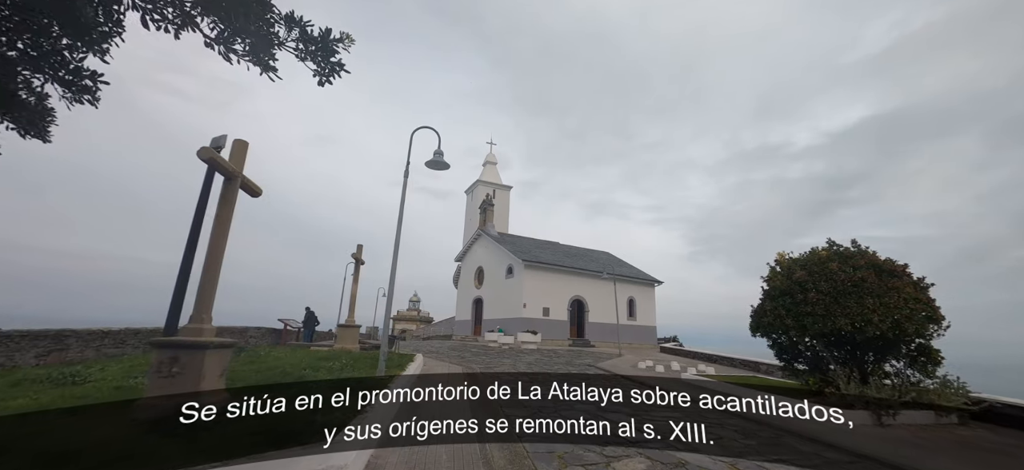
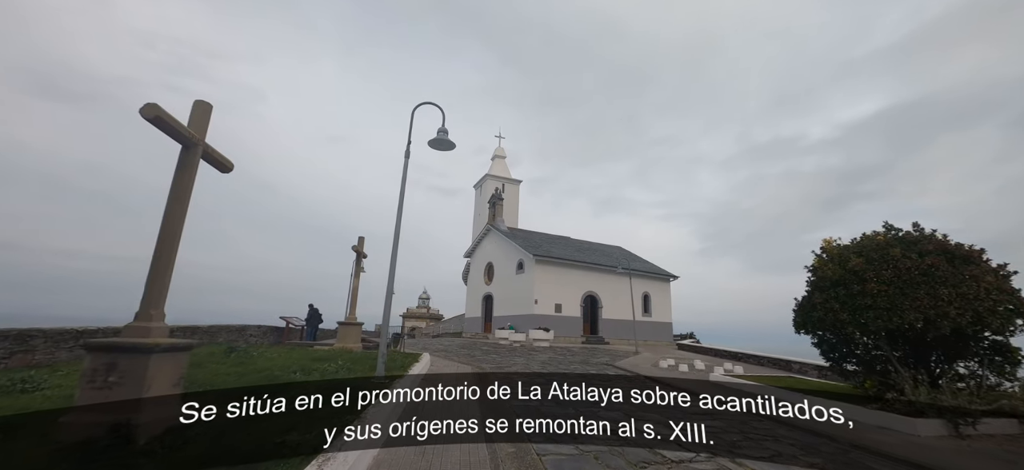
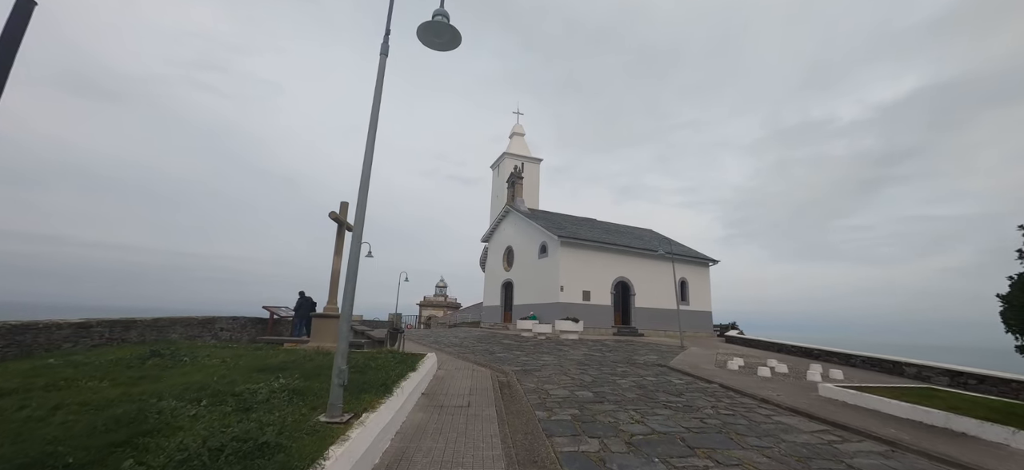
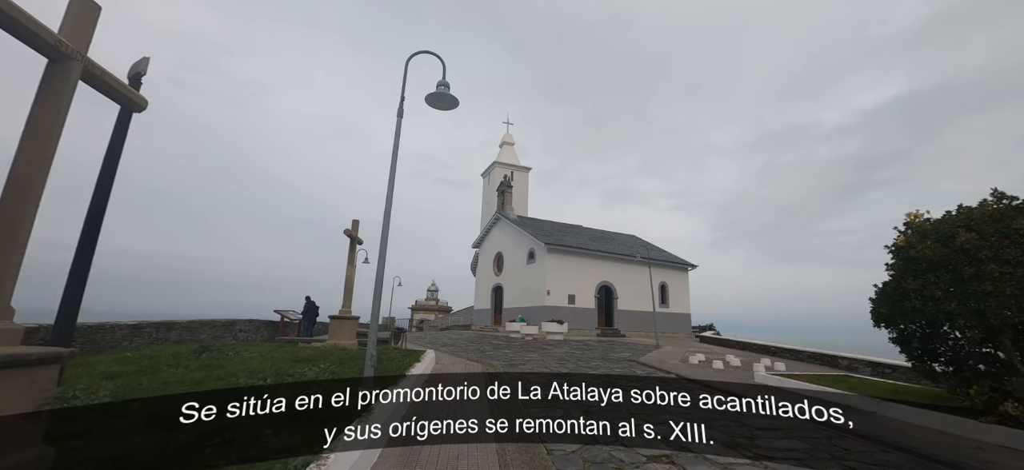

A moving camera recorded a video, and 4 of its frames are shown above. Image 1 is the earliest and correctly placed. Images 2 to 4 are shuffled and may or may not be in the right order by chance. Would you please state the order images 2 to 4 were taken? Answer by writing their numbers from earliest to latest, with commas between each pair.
2, 4, 3
